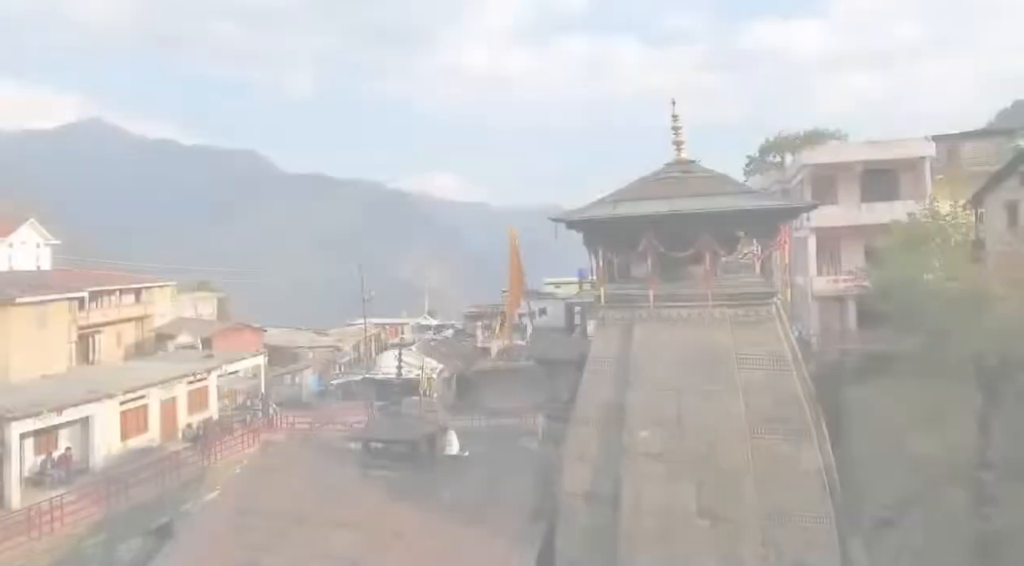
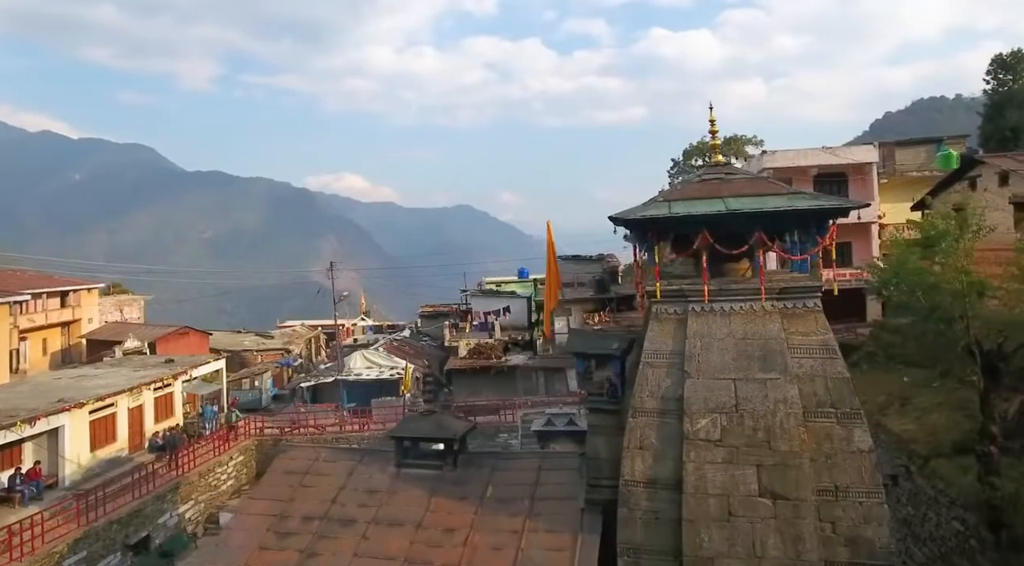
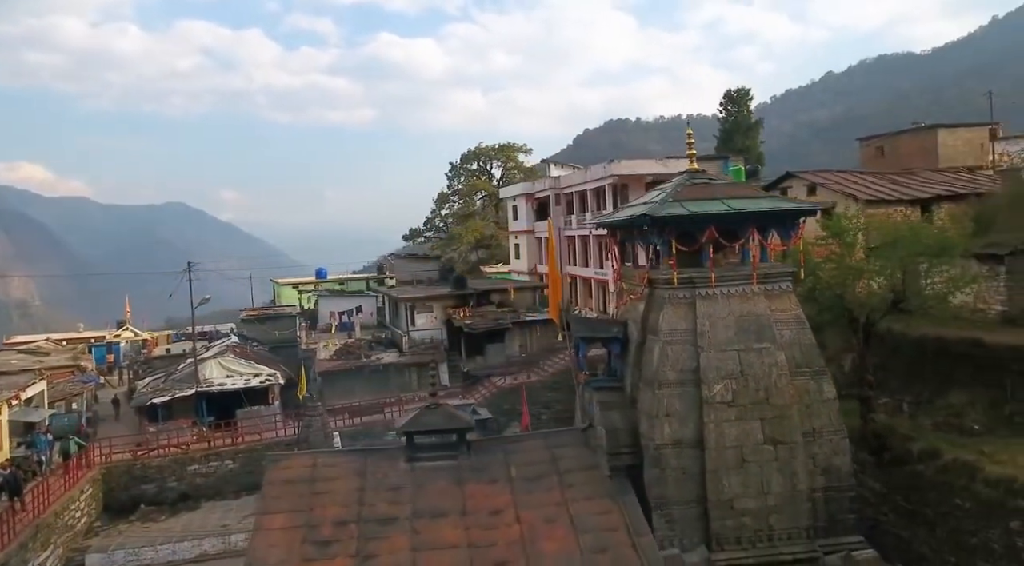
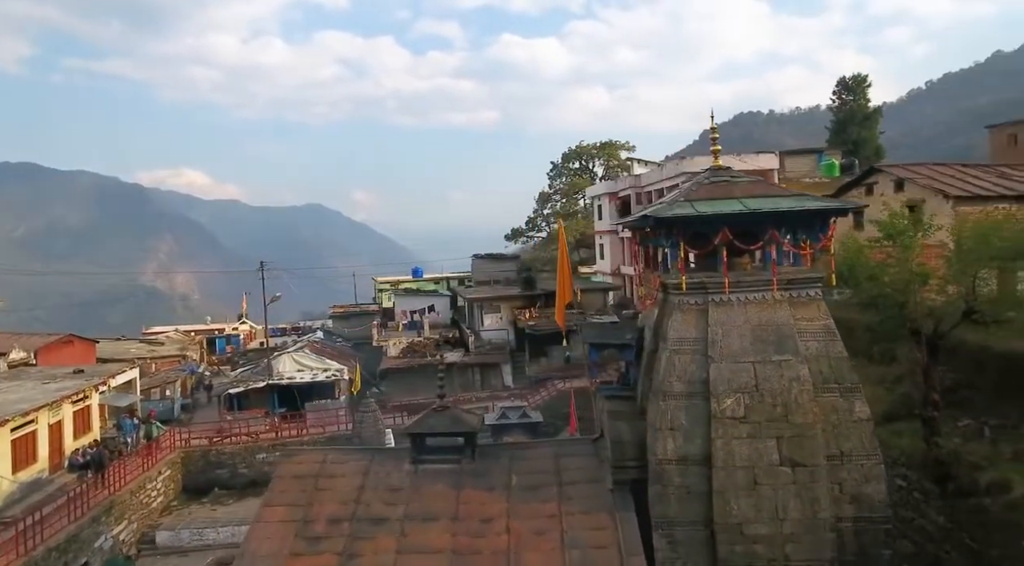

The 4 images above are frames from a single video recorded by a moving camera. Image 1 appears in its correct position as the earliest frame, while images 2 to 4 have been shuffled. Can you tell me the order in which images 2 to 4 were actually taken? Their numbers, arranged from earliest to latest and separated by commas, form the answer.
2, 4, 3
